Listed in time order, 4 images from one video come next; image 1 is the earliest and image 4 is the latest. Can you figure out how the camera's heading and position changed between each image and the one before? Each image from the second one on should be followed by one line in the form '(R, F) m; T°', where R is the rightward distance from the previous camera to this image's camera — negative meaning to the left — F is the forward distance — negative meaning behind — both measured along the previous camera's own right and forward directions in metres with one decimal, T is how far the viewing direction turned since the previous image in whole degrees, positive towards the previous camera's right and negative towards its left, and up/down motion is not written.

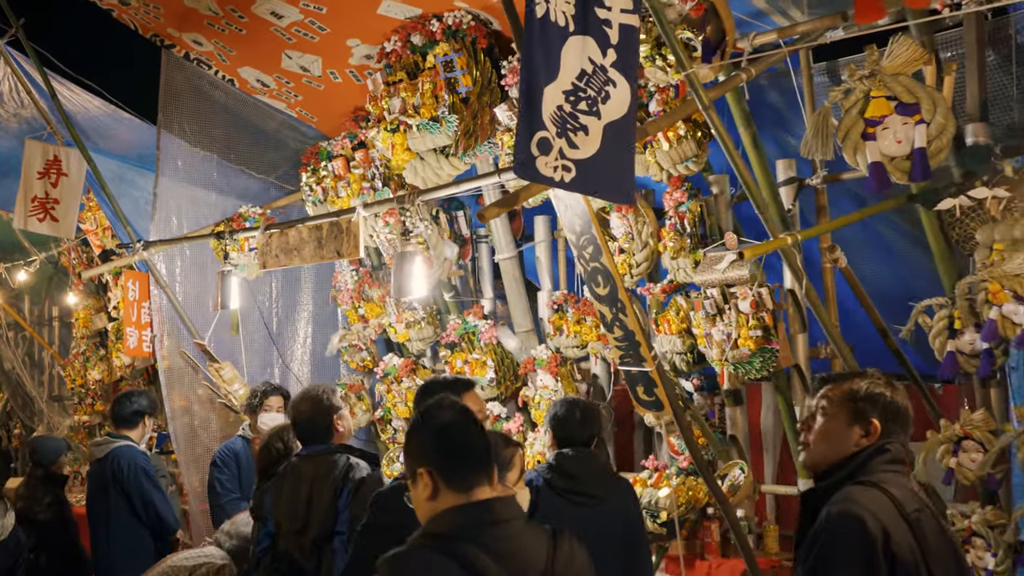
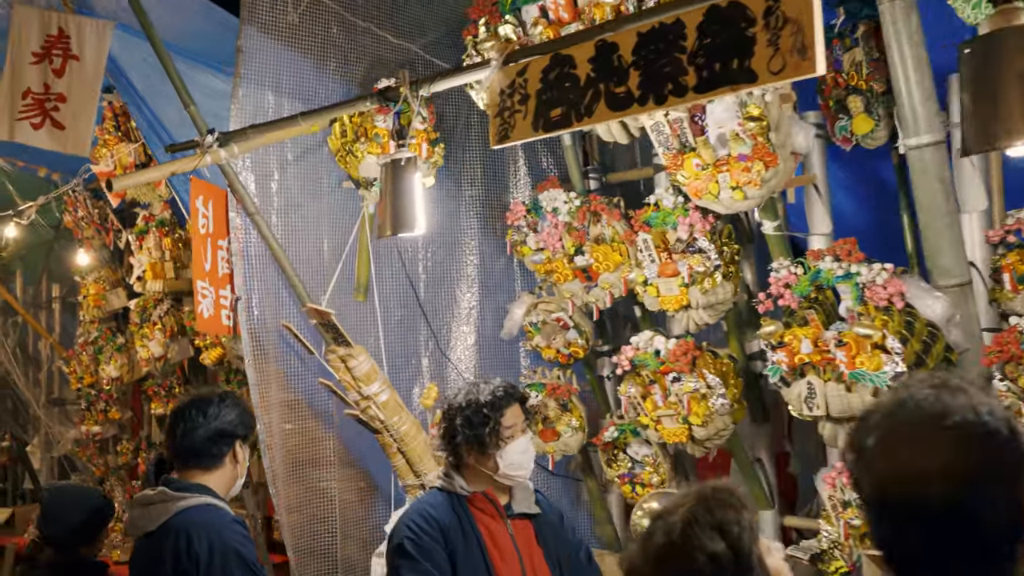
(-1.3, +3.3) m; 0°
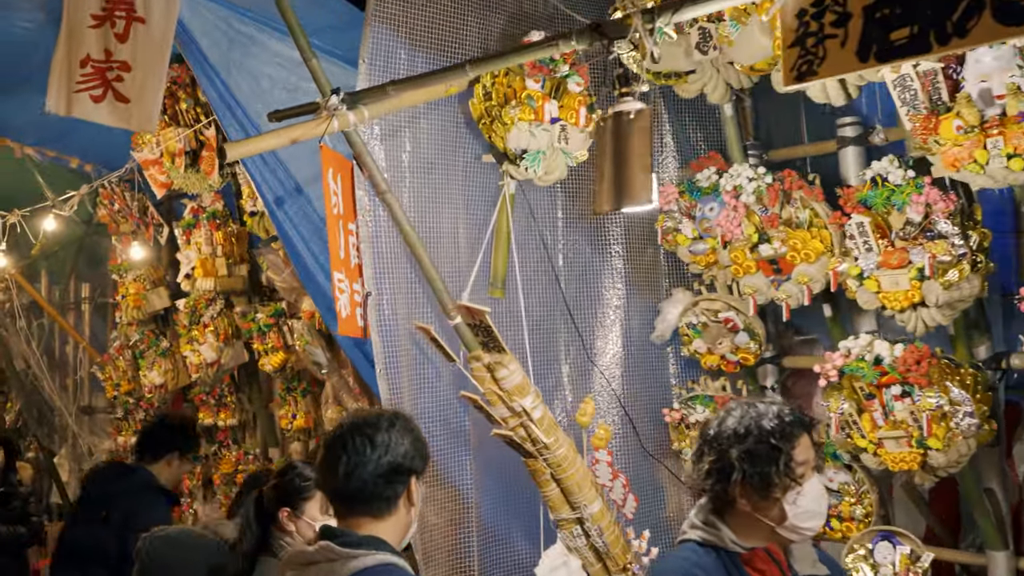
(-0.6, +0.8) m; 0°
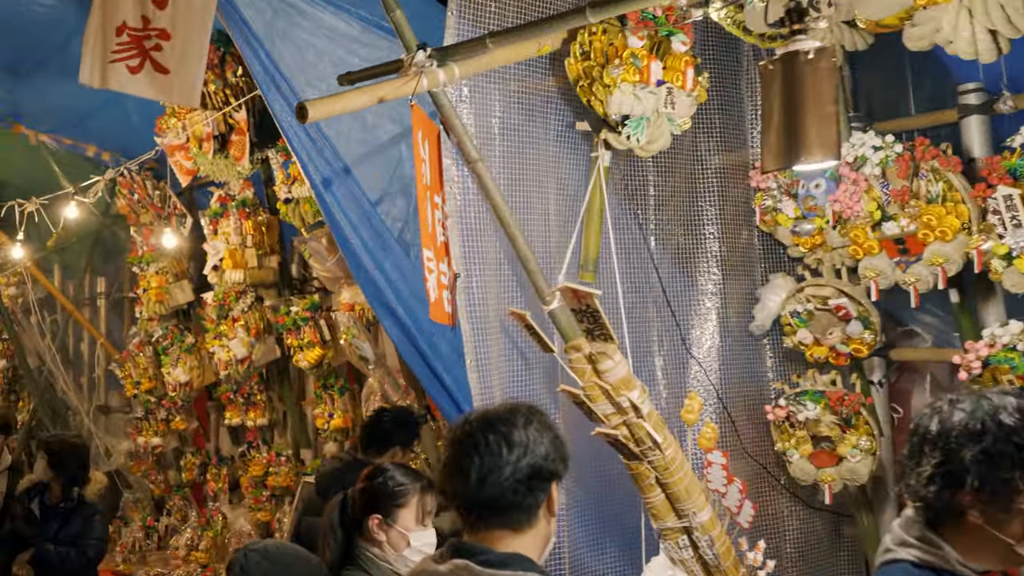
(-0.3, +0.4) m; 0°
